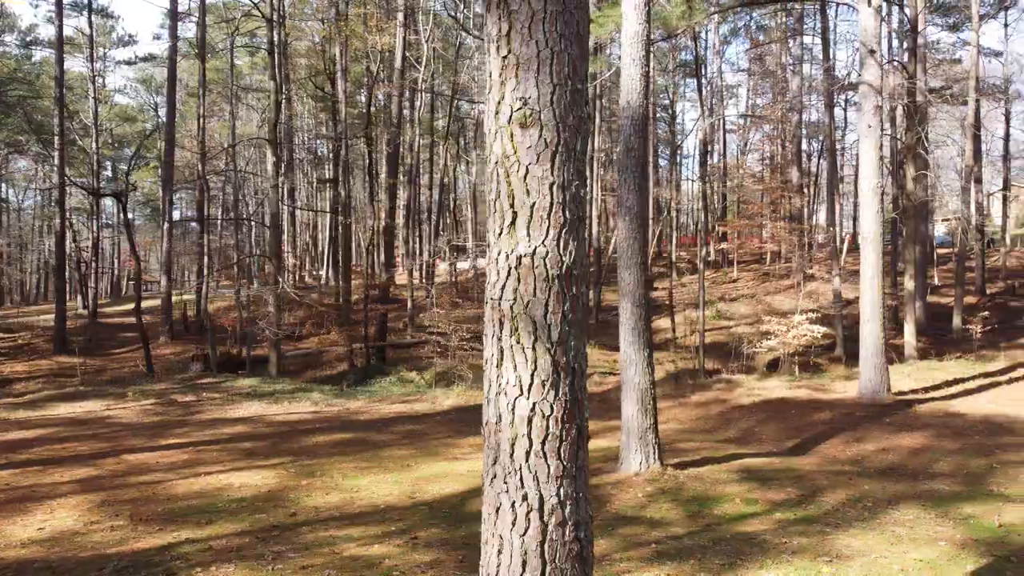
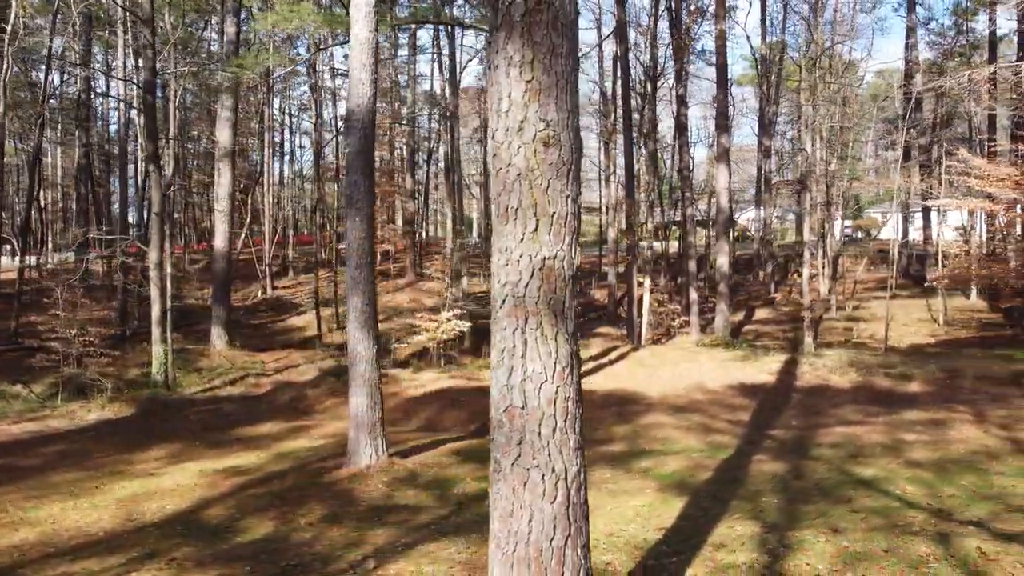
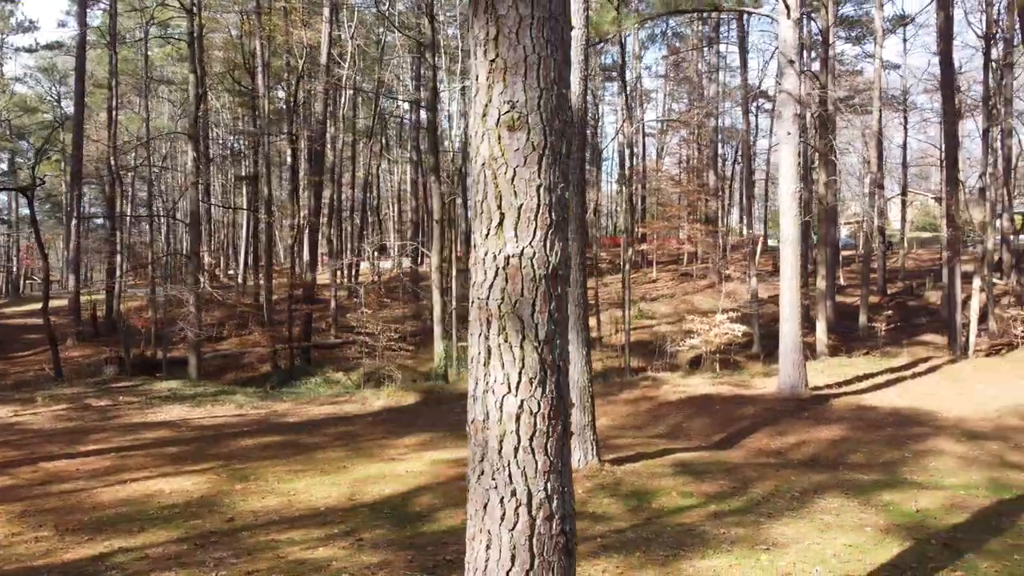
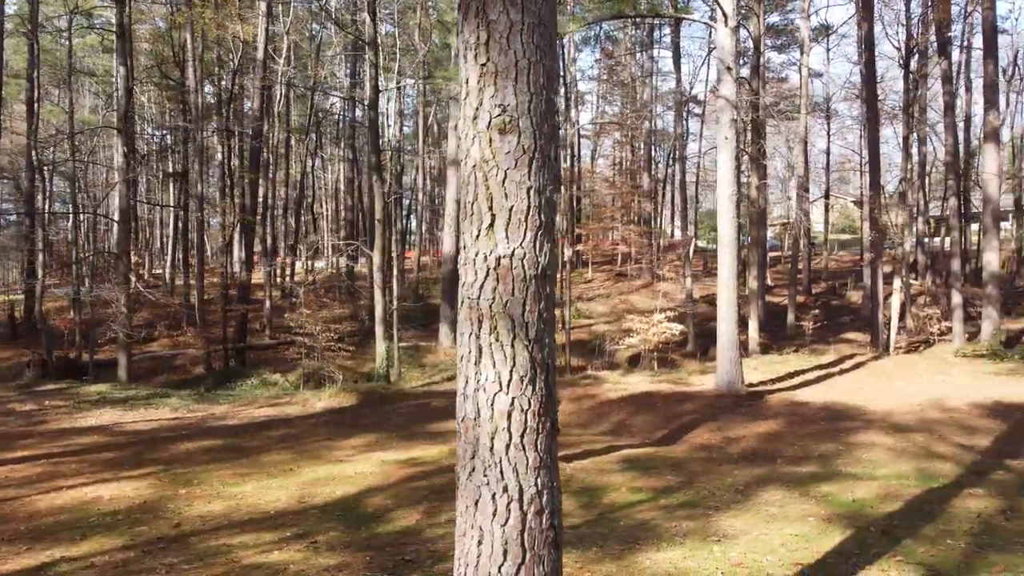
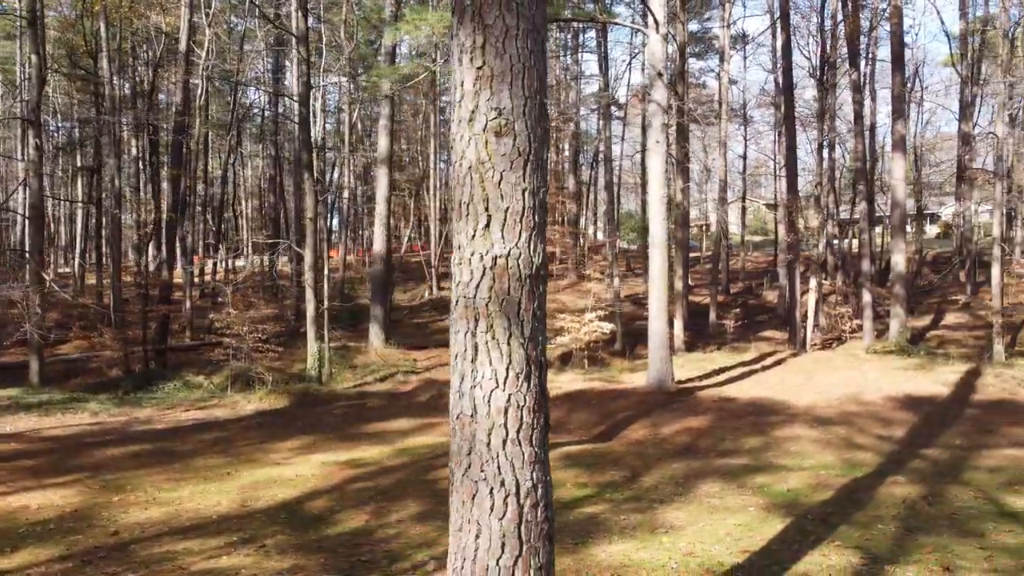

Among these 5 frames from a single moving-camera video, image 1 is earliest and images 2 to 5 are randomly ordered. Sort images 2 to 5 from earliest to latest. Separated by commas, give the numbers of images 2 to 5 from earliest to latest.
3, 4, 5, 2
